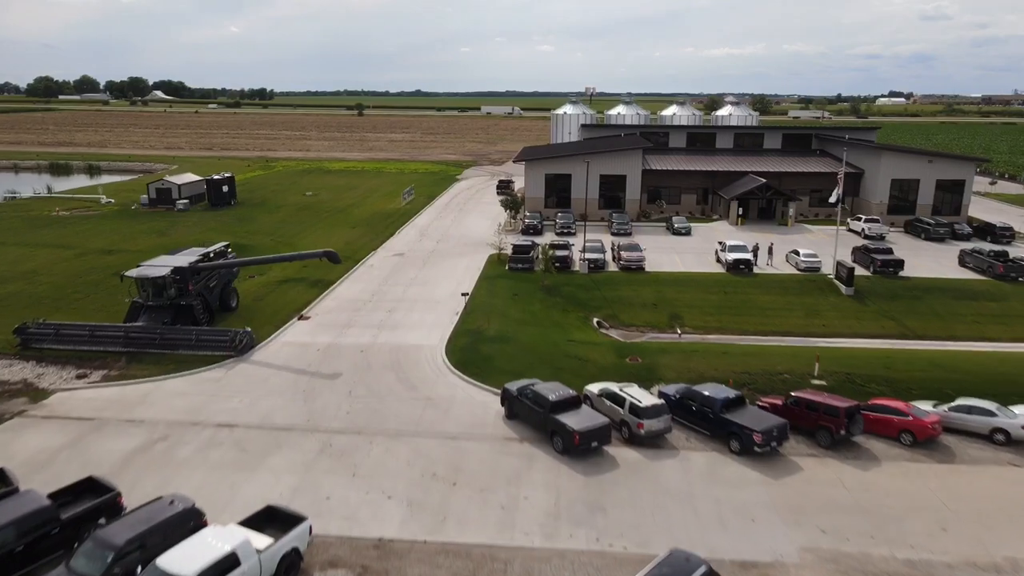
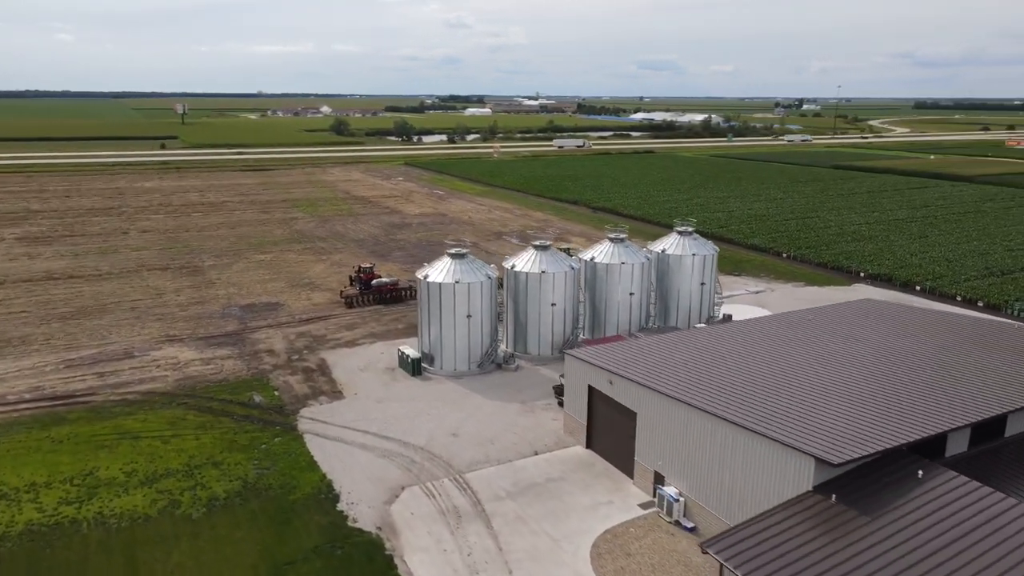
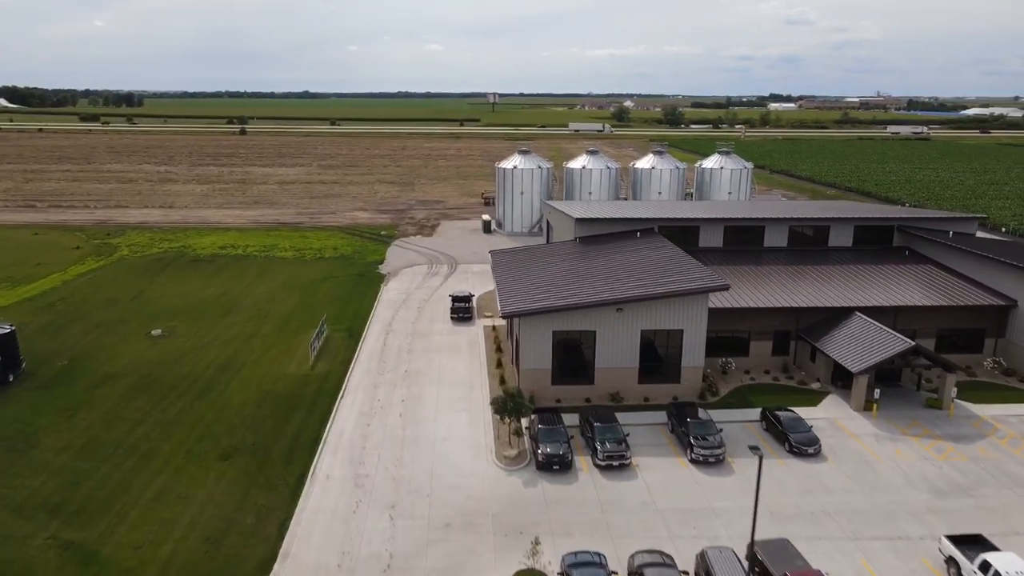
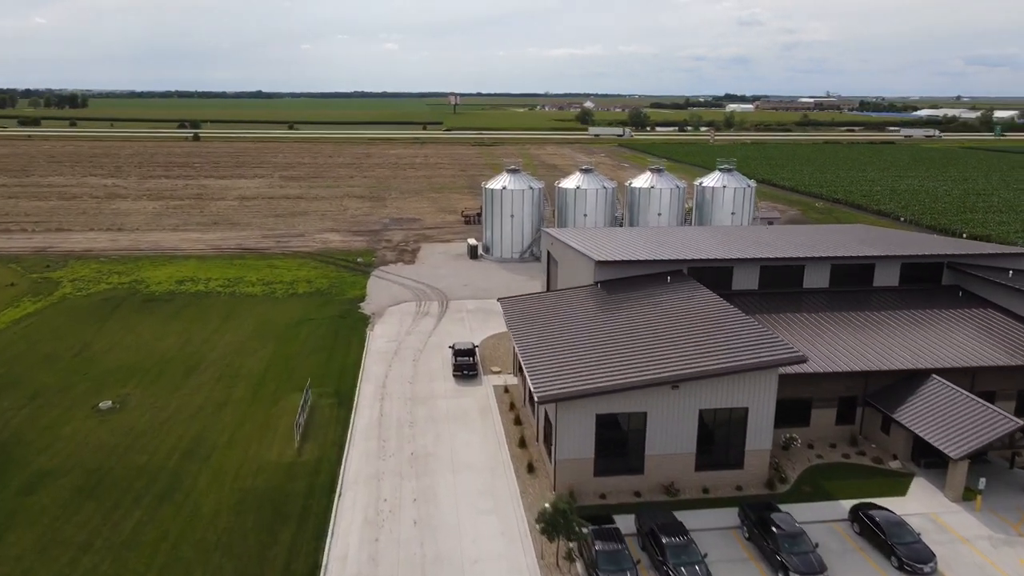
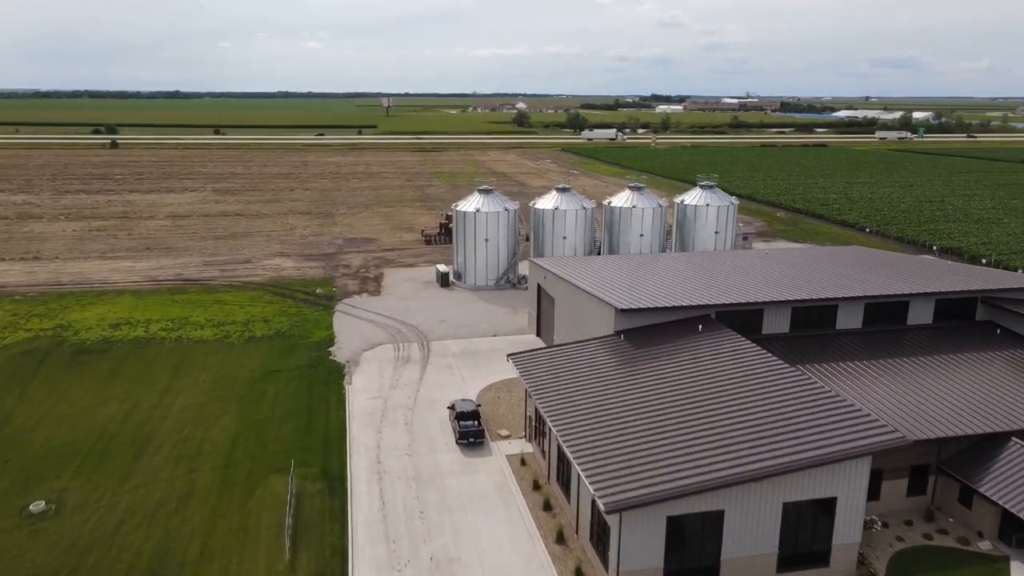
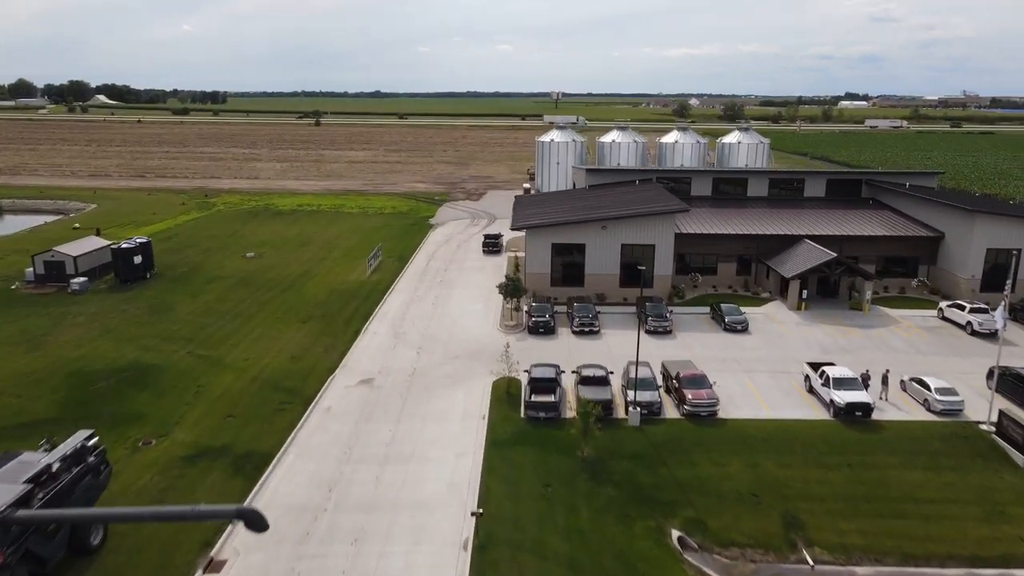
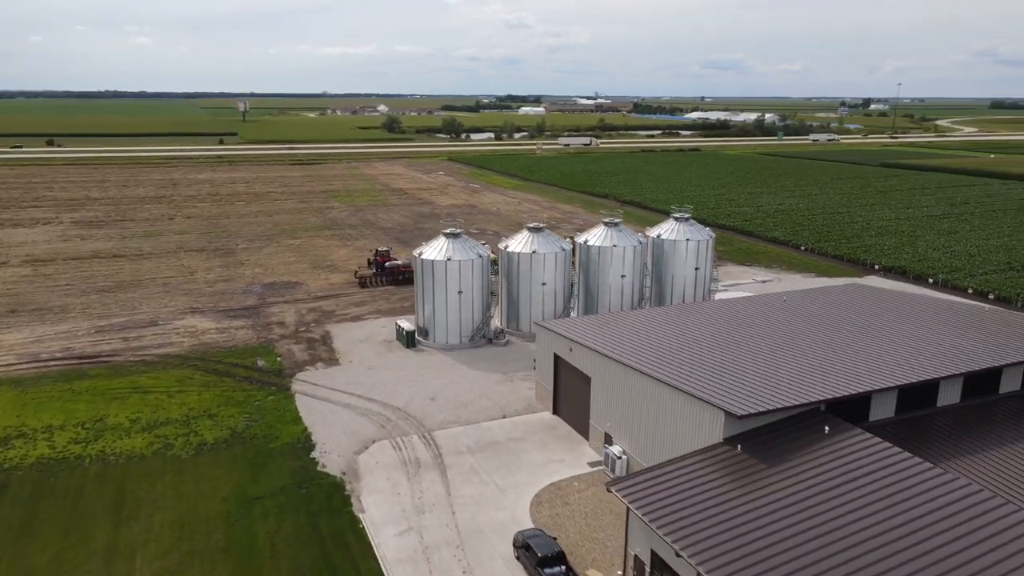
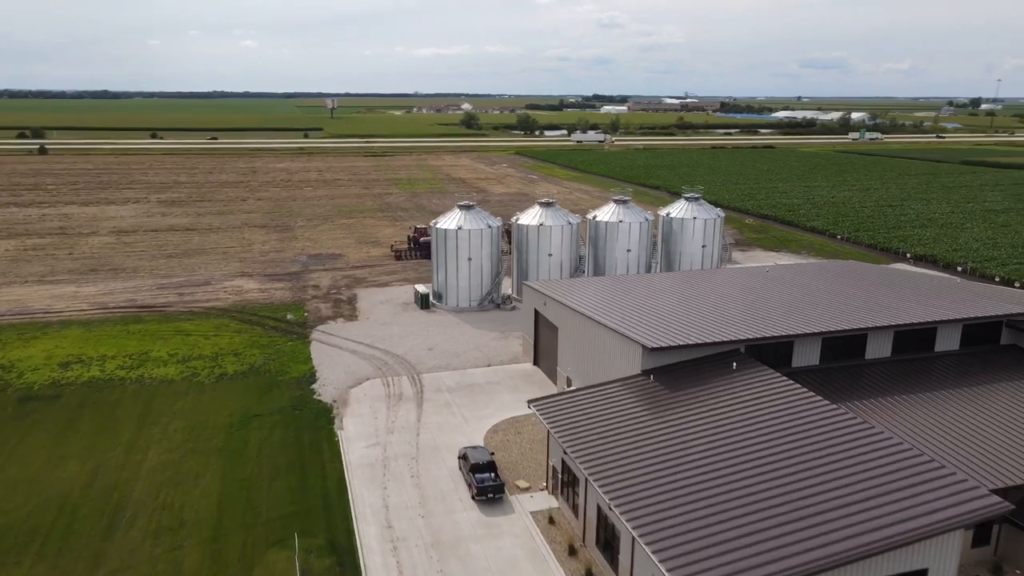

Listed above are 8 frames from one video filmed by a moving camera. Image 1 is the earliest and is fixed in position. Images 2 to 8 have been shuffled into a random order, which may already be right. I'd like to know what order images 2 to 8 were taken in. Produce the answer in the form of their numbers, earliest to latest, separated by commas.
6, 3, 4, 5, 8, 7, 2
